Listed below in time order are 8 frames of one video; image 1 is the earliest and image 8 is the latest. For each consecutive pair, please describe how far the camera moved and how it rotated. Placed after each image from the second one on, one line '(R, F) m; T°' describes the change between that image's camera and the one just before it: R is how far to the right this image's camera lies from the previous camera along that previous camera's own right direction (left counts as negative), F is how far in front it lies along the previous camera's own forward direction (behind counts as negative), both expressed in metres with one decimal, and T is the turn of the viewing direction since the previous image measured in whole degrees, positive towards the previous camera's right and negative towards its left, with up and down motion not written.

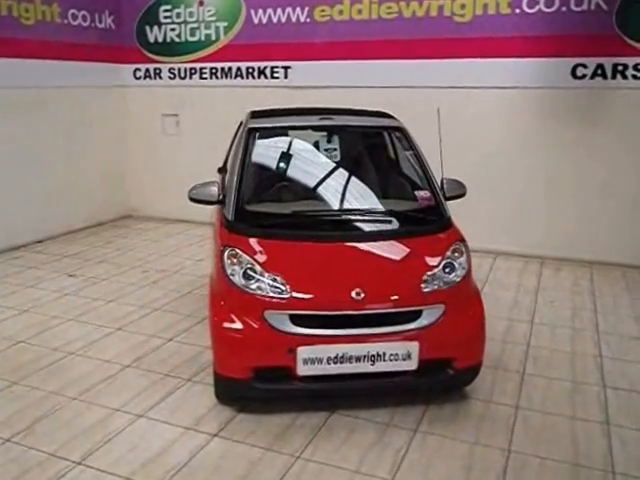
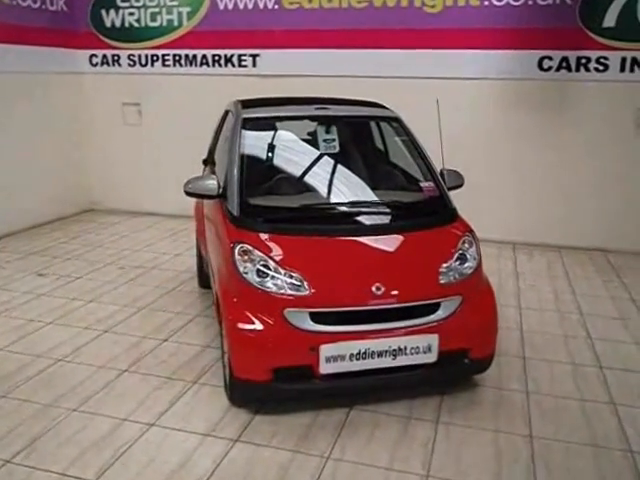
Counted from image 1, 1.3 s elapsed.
(-0.4, +0.1) m; +6°
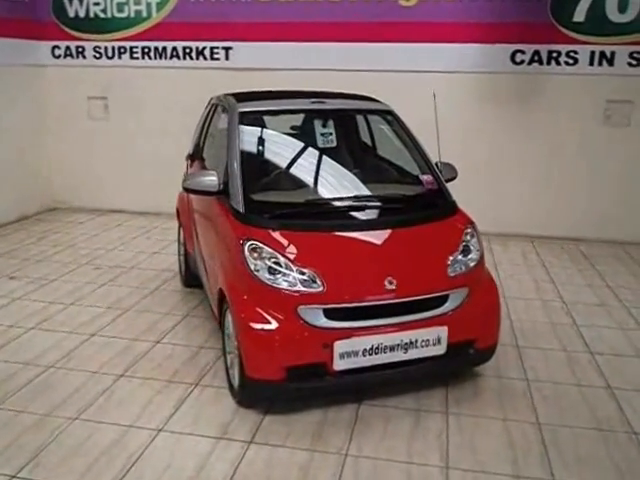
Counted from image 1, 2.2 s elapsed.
(-0.2, 0.0) m; +4°
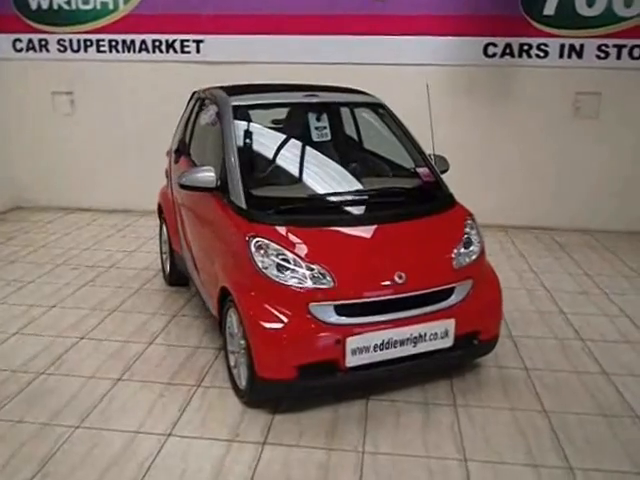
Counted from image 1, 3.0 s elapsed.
(-0.2, 0.0) m; +4°
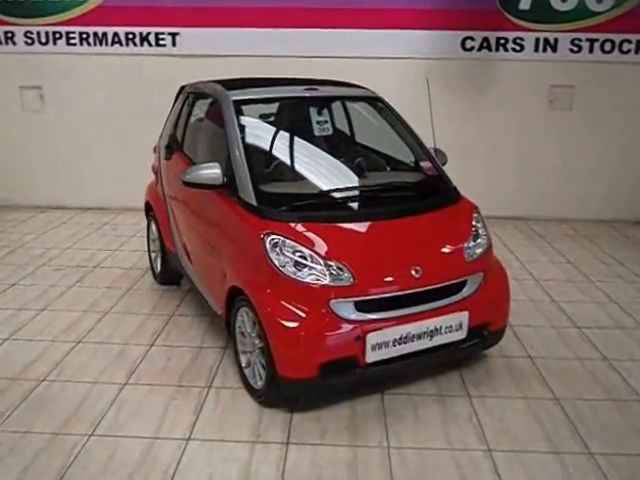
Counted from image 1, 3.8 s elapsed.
(-0.2, 0.0) m; +4°
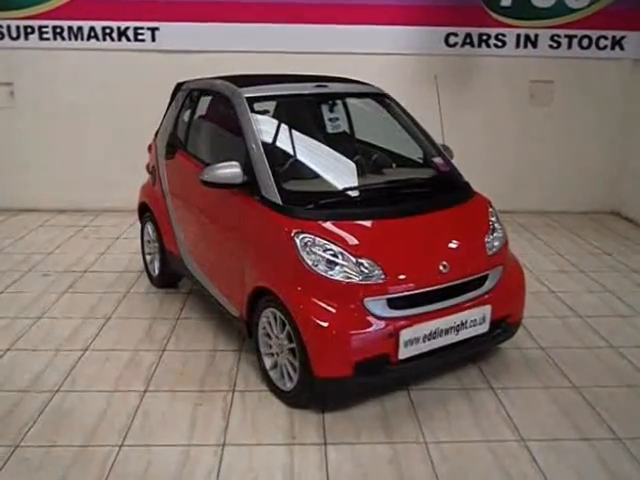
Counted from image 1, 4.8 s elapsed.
(-0.3, 0.0) m; +4°
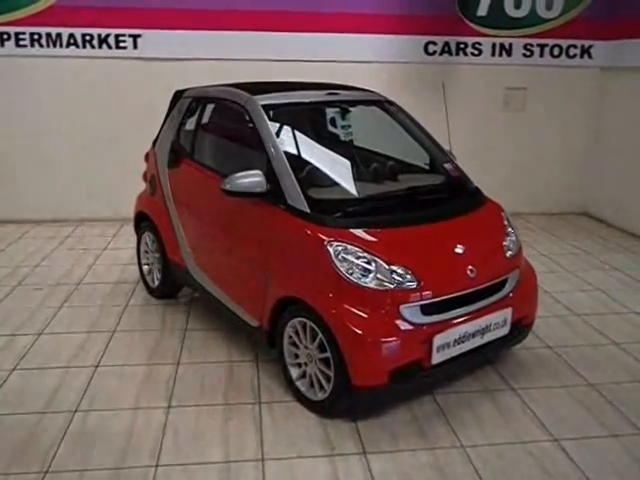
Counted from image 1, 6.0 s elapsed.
(-0.3, 0.0) m; +5°
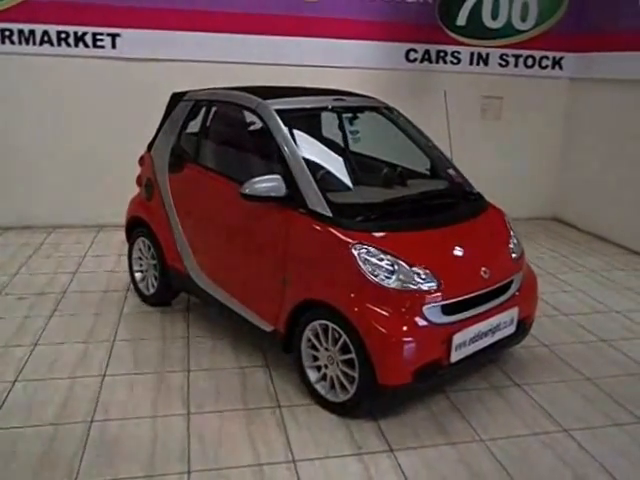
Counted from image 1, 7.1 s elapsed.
(-0.3, 0.0) m; +5°
